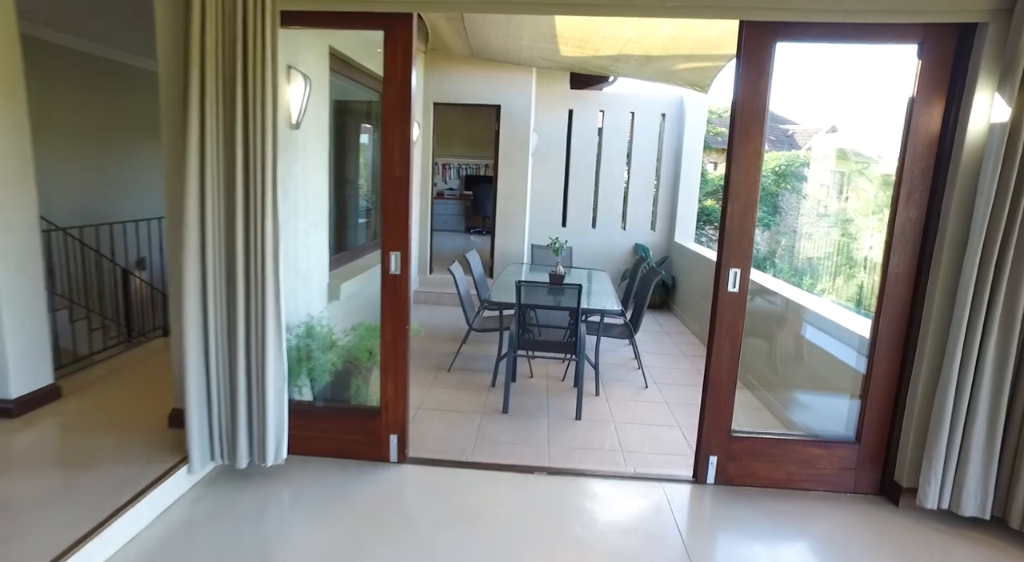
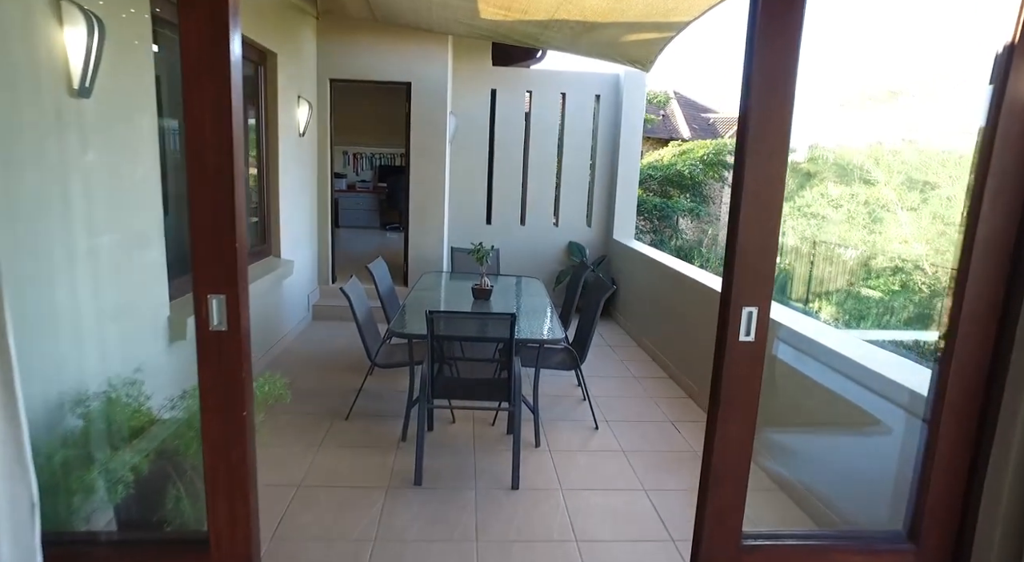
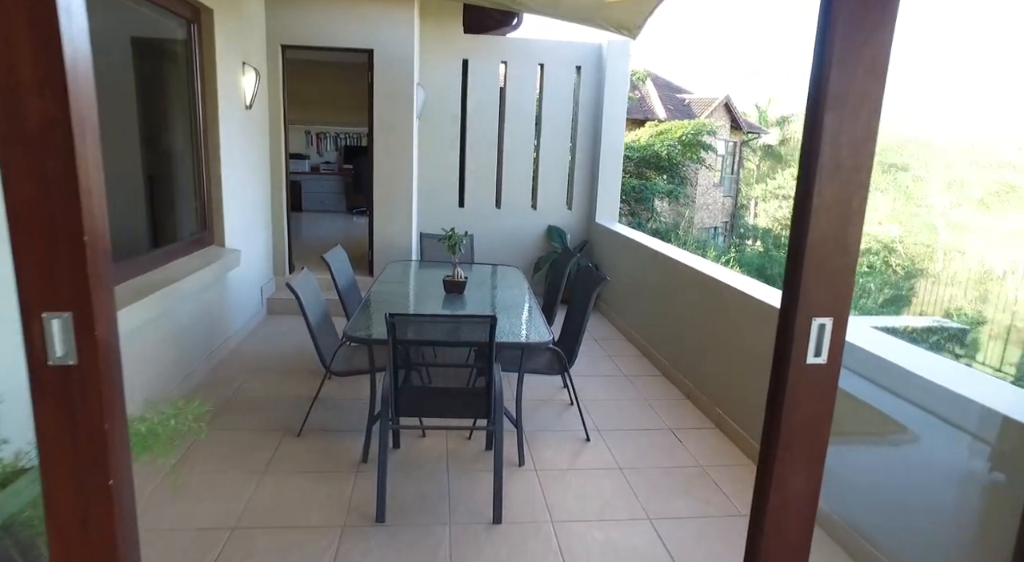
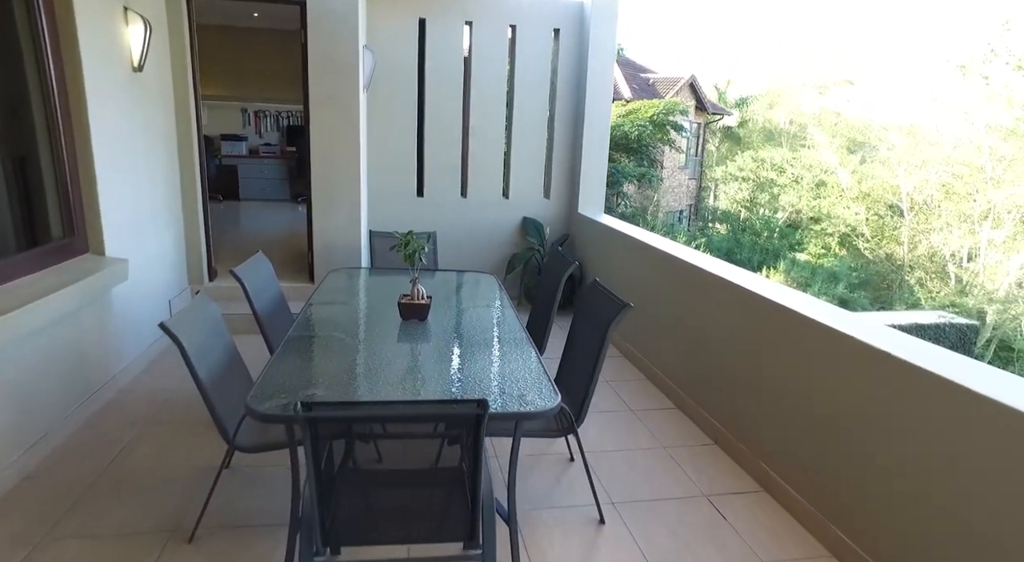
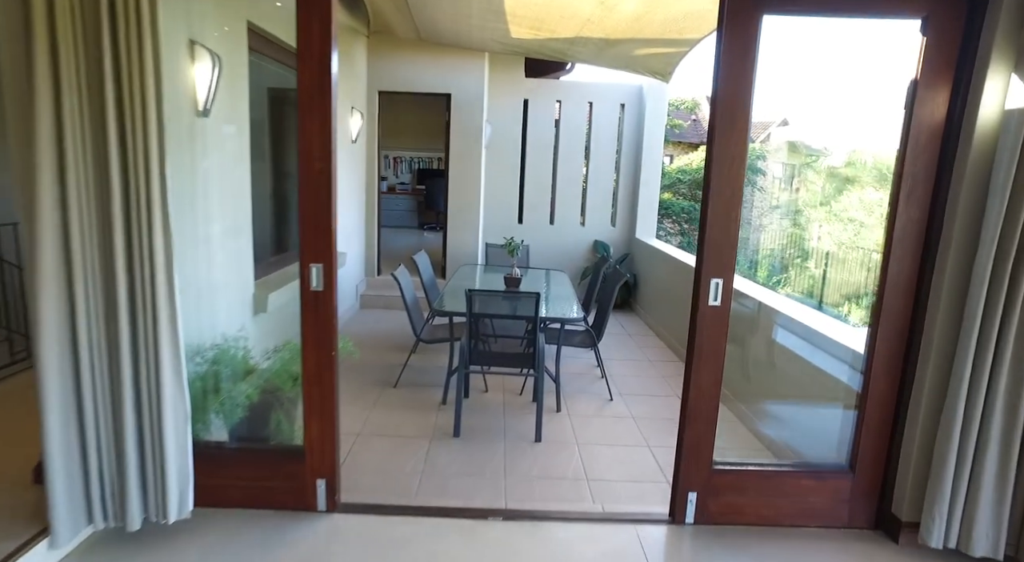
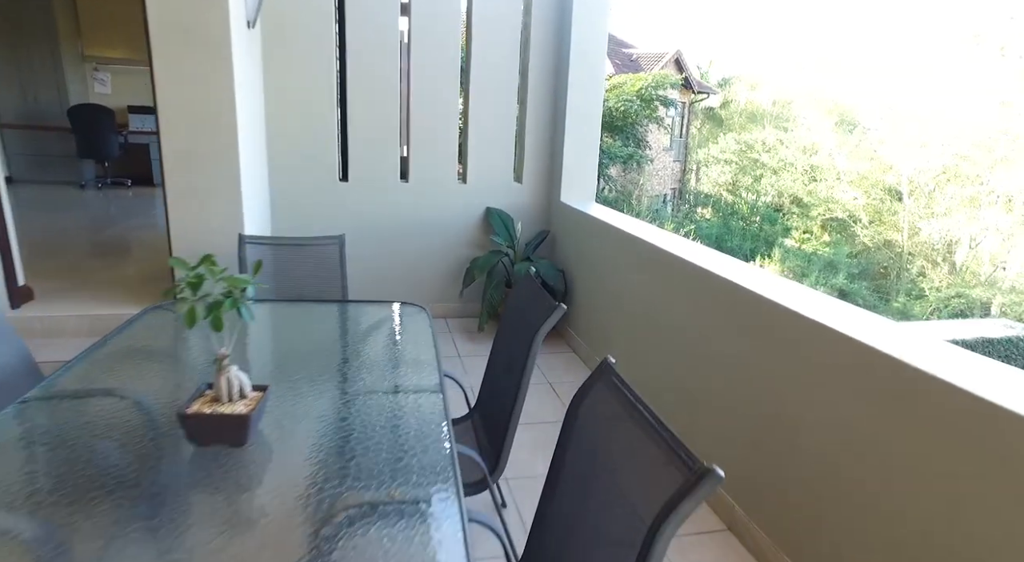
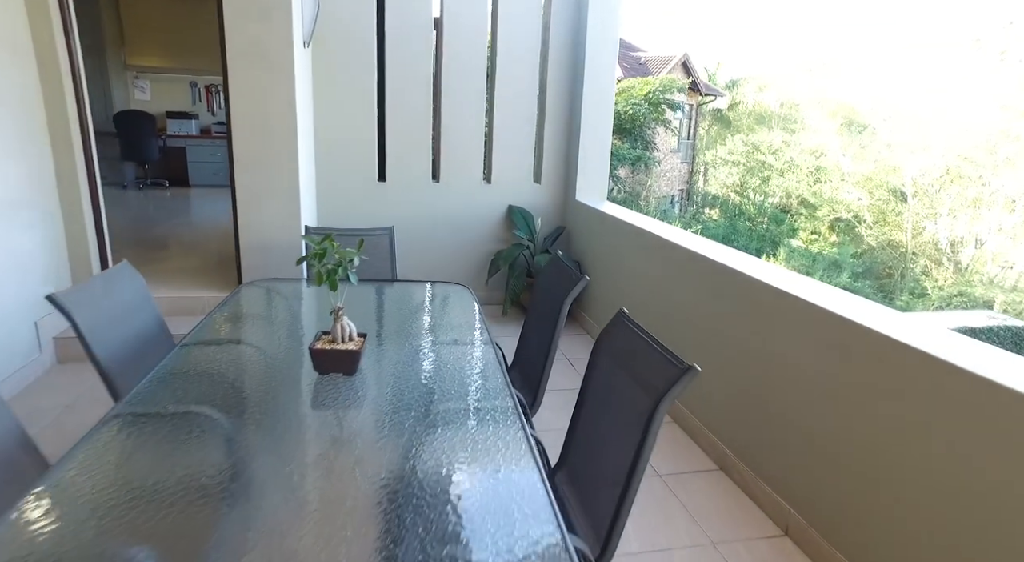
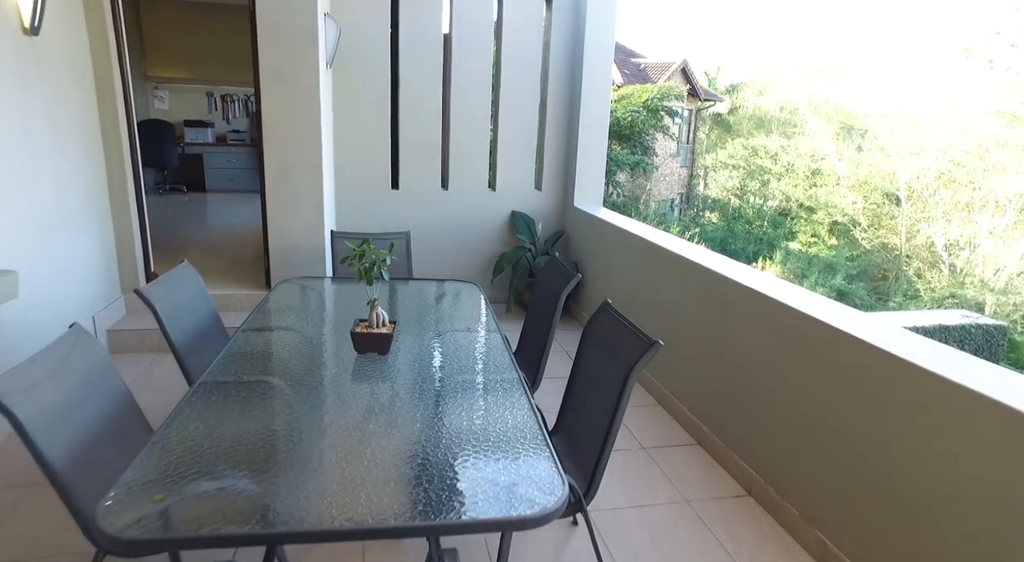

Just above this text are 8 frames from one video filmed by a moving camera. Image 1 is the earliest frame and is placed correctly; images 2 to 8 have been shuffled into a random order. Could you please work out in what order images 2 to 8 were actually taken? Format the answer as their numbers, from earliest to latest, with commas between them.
5, 2, 3, 4, 8, 7, 6
